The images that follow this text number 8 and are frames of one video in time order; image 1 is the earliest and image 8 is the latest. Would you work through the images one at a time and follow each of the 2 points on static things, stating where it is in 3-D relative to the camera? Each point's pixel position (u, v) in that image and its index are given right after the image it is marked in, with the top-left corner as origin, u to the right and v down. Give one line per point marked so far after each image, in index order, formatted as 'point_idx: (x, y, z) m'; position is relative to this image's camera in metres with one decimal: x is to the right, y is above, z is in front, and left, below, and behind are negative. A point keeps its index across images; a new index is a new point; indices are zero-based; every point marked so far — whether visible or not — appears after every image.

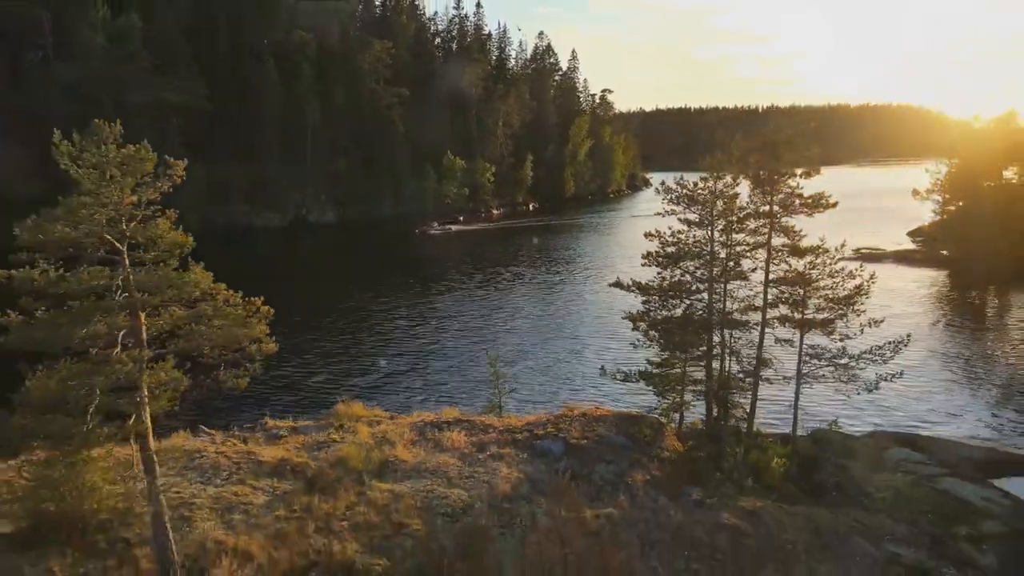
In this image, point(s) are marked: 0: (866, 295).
0: (+5.7, -0.1, +13.7) m
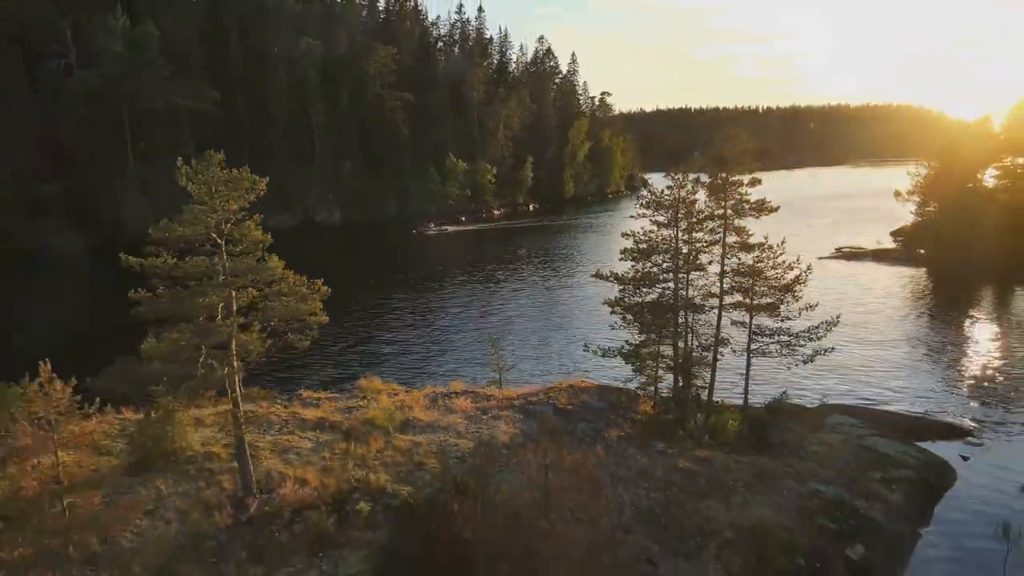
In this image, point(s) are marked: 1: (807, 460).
0: (+5.6, +0.1, +16.5) m
1: (+5.4, -3.1, +15.5) m
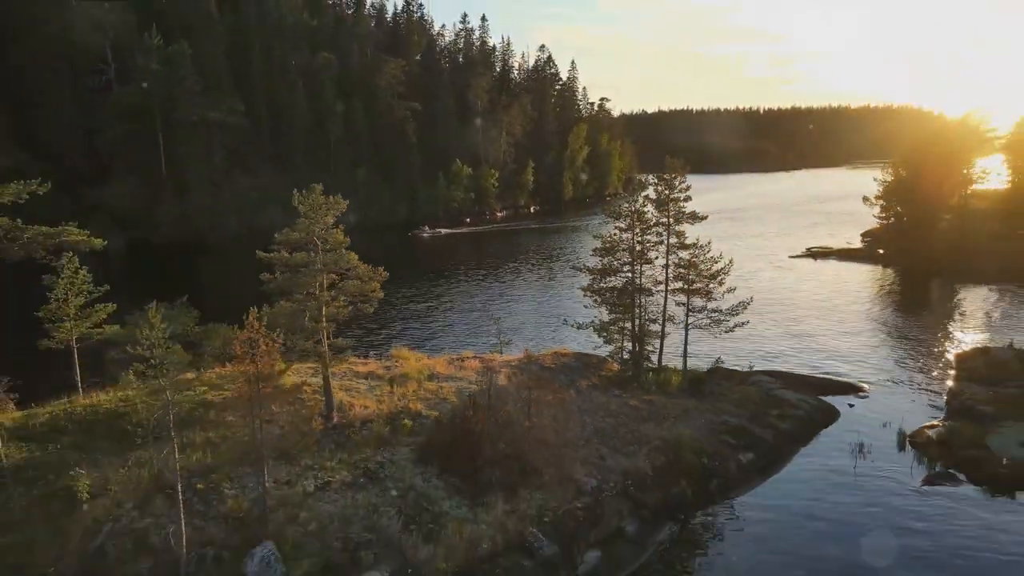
0: (+5.6, +0.4, +22.0) m
1: (+5.3, -2.8, +21.1) m
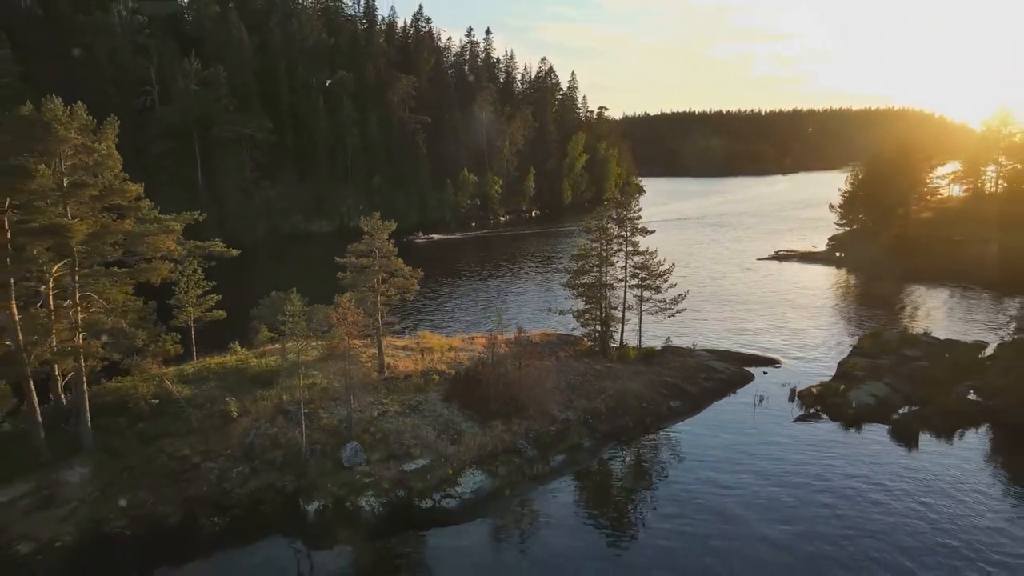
0: (+5.5, +0.5, +29.4) m
1: (+5.2, -2.7, +28.5) m
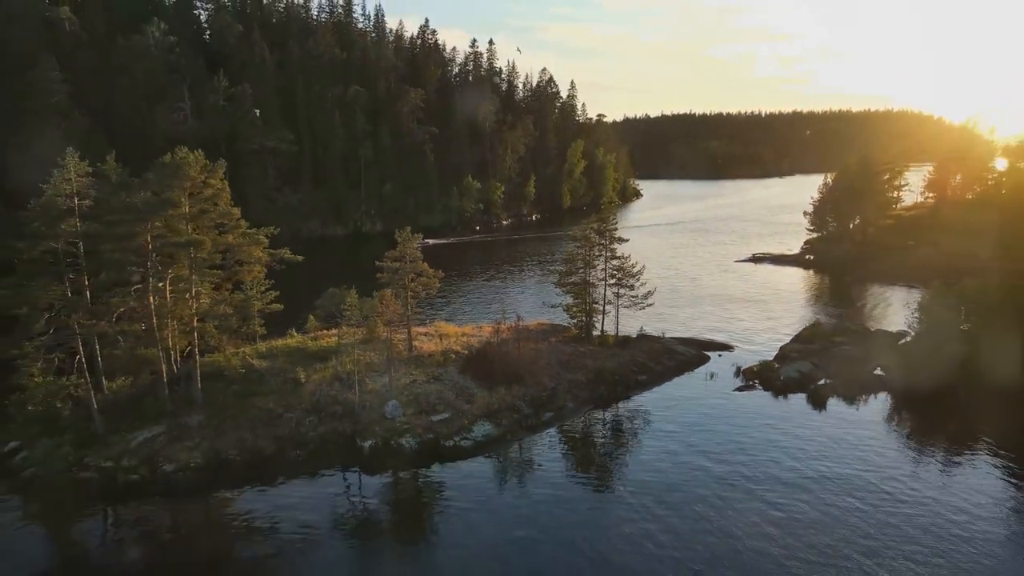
0: (+5.5, +0.6, +36.1) m
1: (+5.3, -2.6, +35.1) m
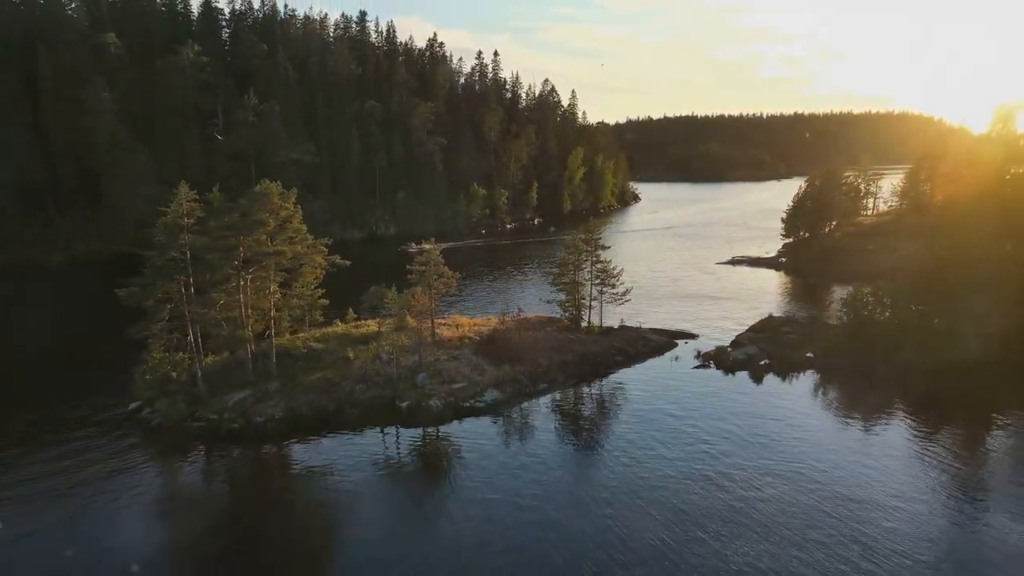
0: (+5.7, +0.7, +43.9) m
1: (+5.4, -2.6, +42.9) m
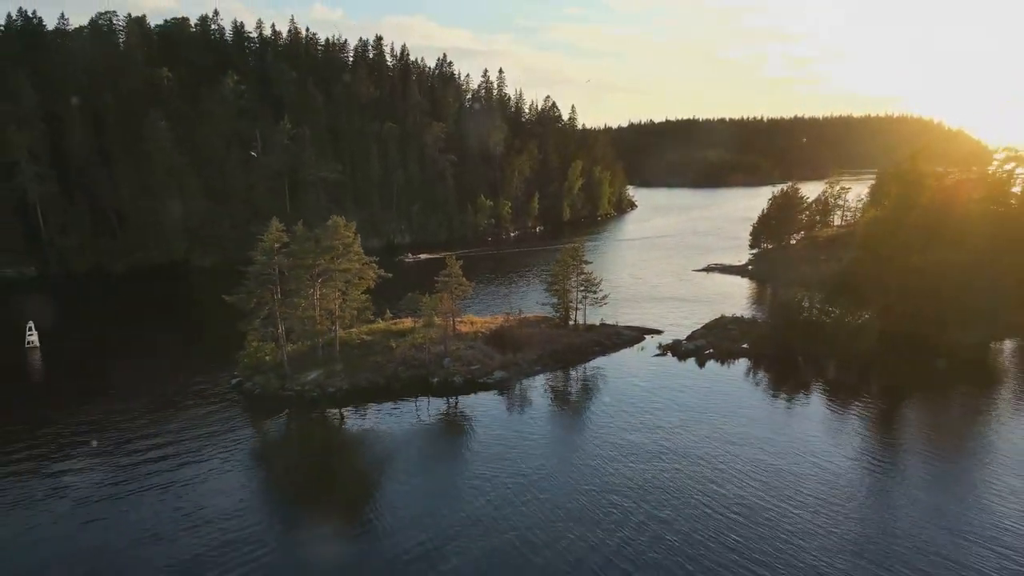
0: (+5.8, +0.3, +55.5) m
1: (+5.6, -2.9, +54.6) m
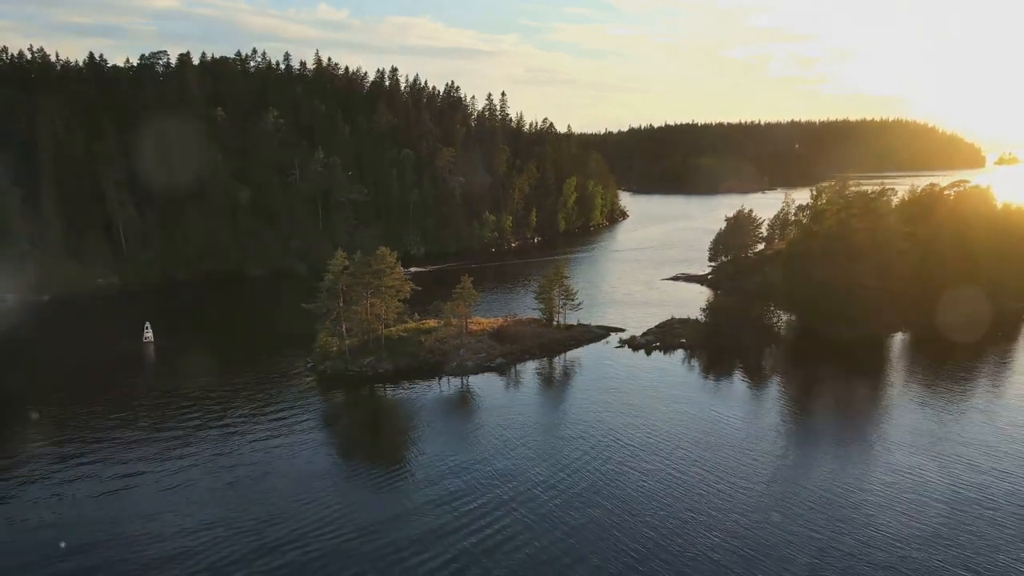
0: (+5.6, -0.5, +73.1) m
1: (+5.4, -3.7, +72.2) m
